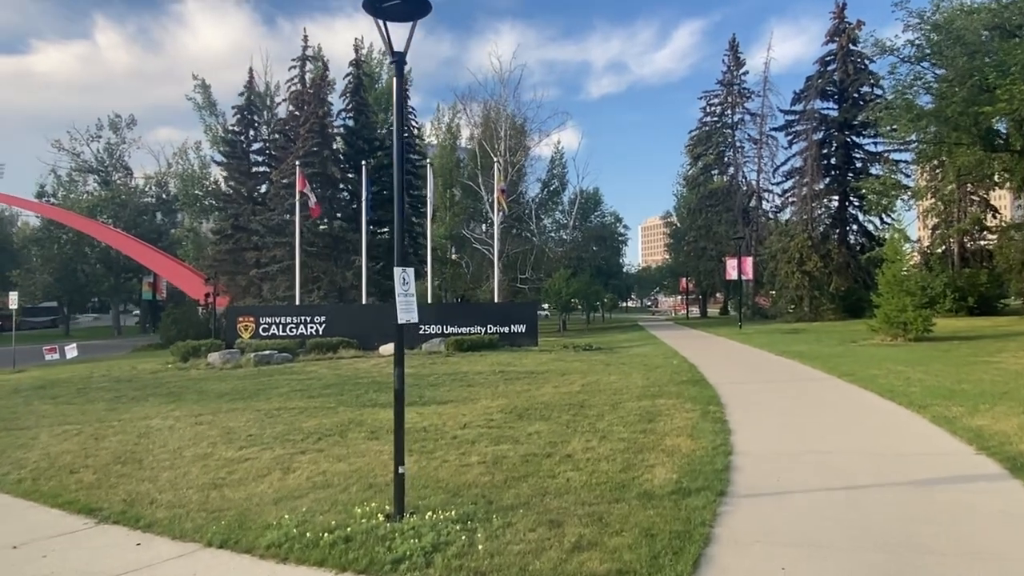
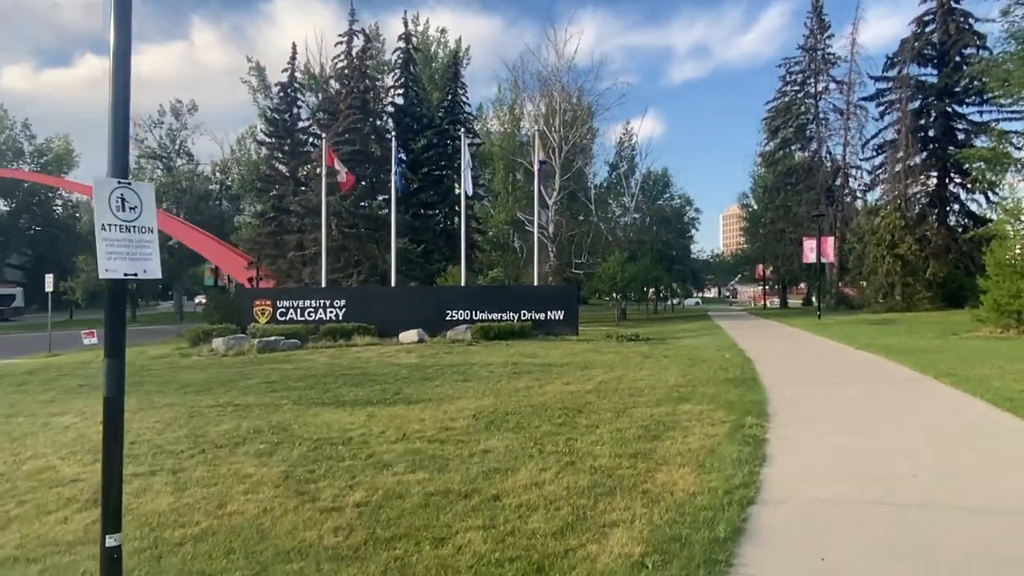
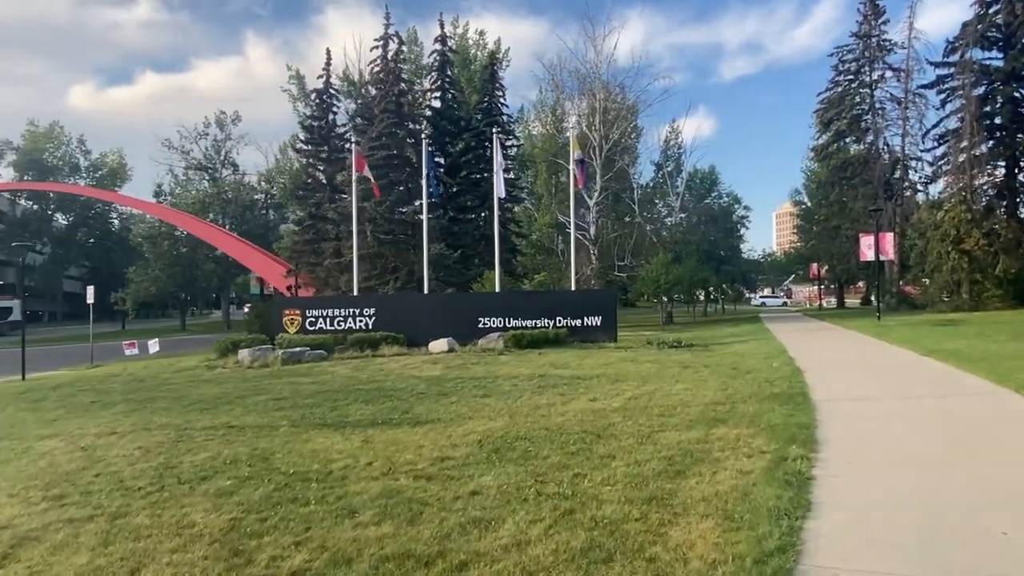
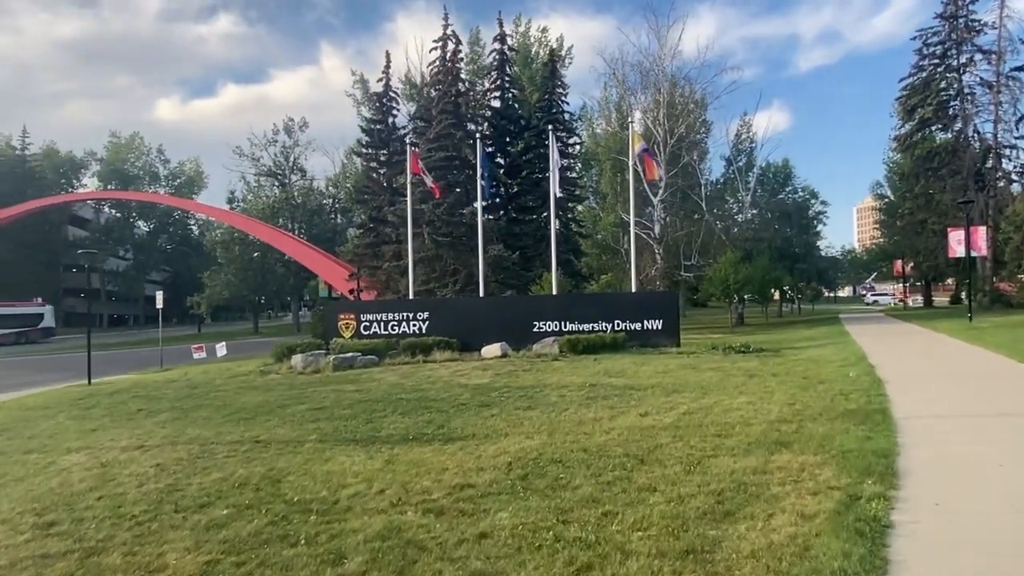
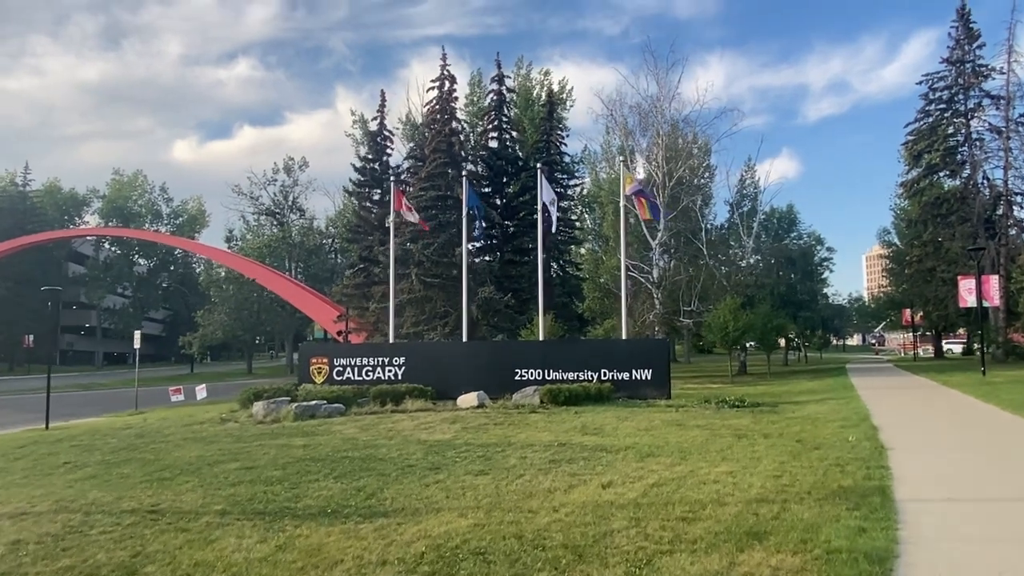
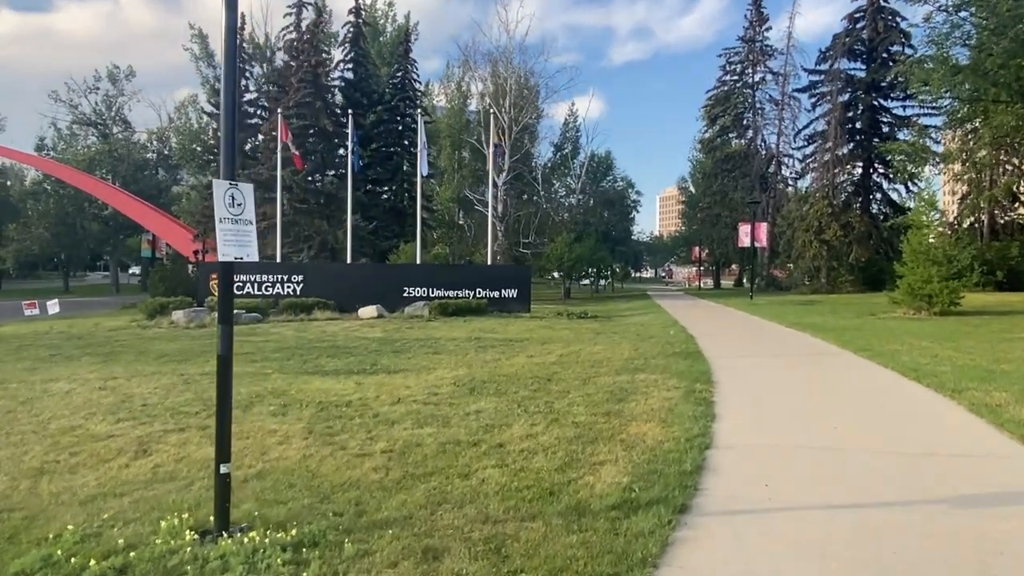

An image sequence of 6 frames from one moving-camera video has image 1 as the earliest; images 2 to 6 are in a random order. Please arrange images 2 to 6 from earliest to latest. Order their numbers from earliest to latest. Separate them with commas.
6, 2, 3, 4, 5
